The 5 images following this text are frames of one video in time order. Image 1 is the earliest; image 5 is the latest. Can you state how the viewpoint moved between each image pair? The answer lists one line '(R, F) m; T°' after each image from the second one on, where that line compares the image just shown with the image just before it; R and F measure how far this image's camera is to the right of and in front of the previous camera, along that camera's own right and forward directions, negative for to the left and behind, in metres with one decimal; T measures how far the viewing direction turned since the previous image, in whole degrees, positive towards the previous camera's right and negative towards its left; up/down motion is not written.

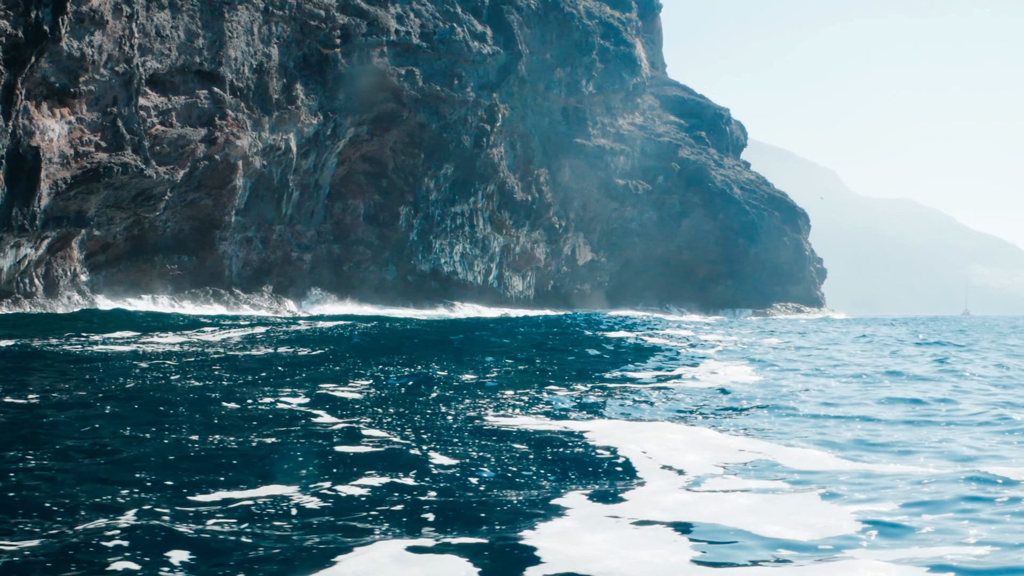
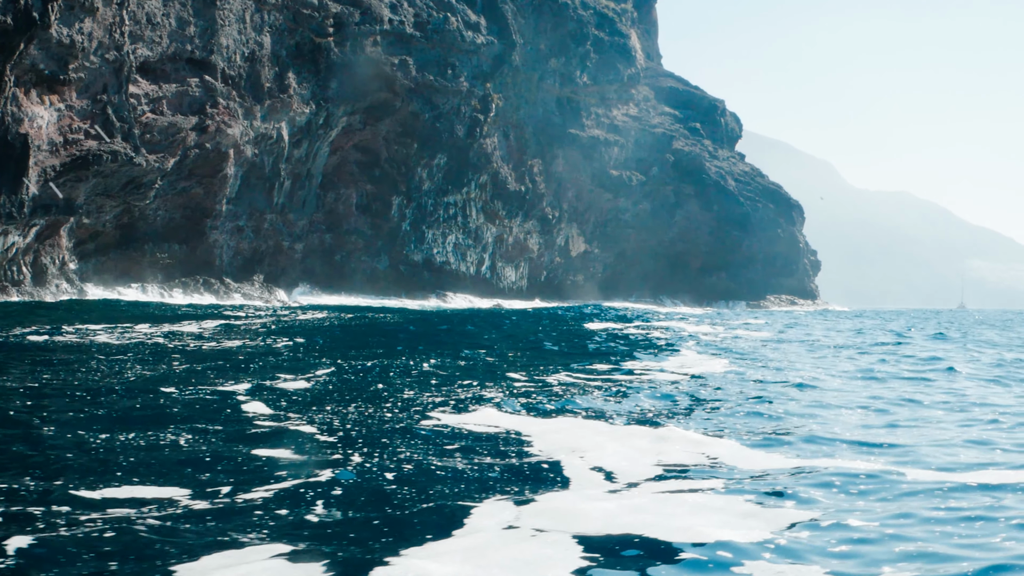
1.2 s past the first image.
(+0.6, 0.0) m; 0°
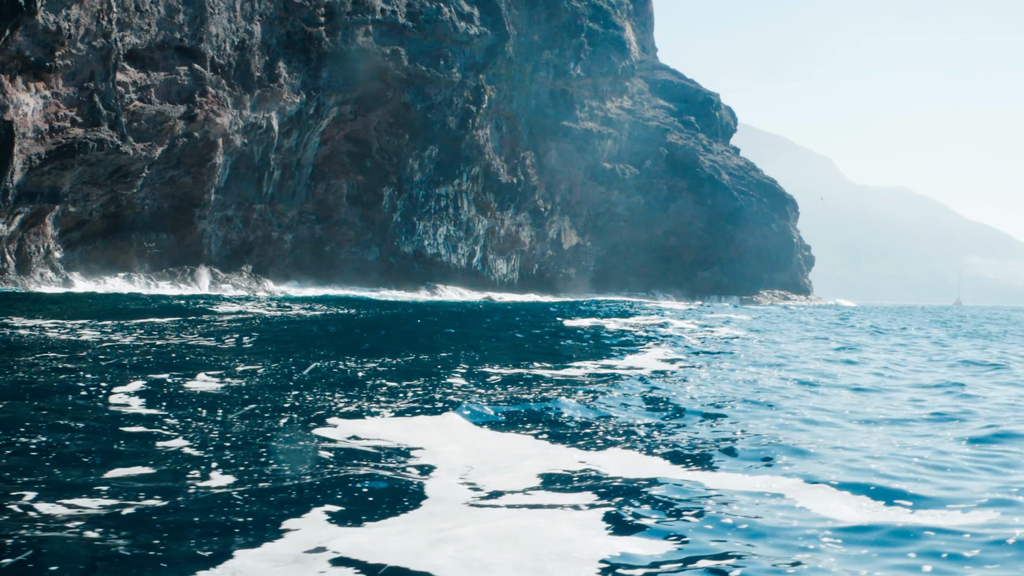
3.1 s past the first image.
(+0.9, +0.1) m; 0°
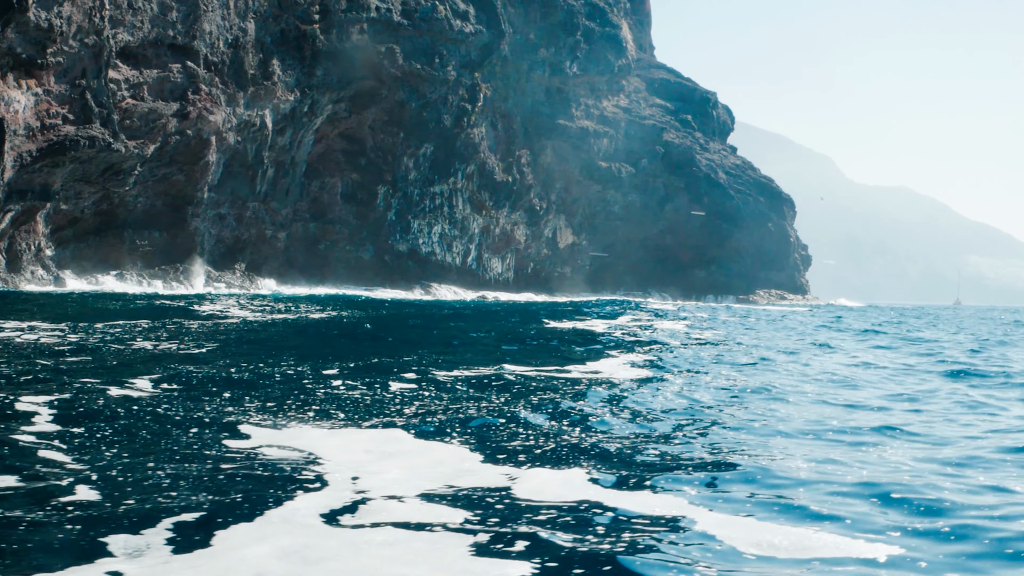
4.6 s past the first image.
(+0.7, +0.1) m; 0°
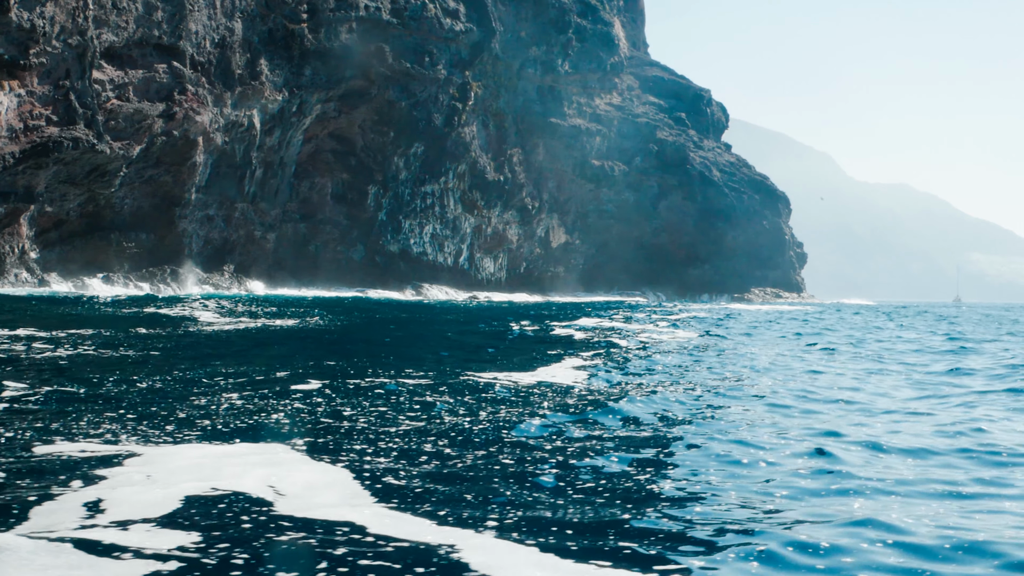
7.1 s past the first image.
(+1.0, +0.4) m; 0°
